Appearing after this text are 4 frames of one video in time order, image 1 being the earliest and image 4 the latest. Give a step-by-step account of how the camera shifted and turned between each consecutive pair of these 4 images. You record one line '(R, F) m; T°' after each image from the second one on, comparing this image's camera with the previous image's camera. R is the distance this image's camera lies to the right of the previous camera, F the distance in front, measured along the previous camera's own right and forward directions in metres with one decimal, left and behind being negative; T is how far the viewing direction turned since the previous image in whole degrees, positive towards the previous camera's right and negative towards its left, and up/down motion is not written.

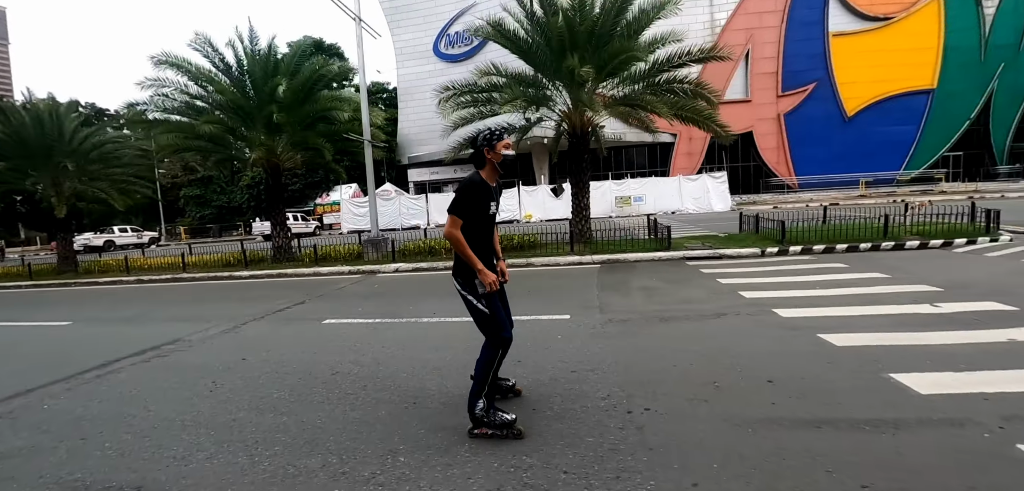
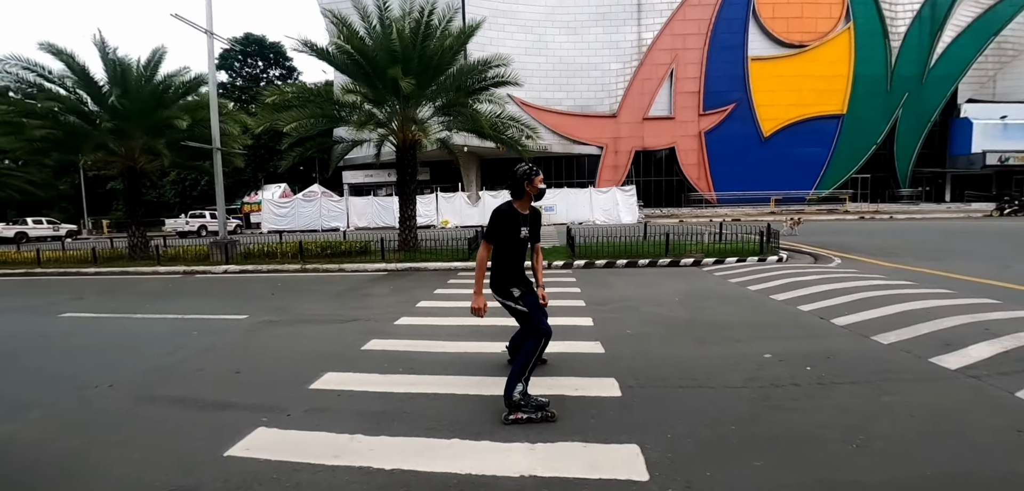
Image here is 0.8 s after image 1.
(+4.5, -0.9) m; +1°
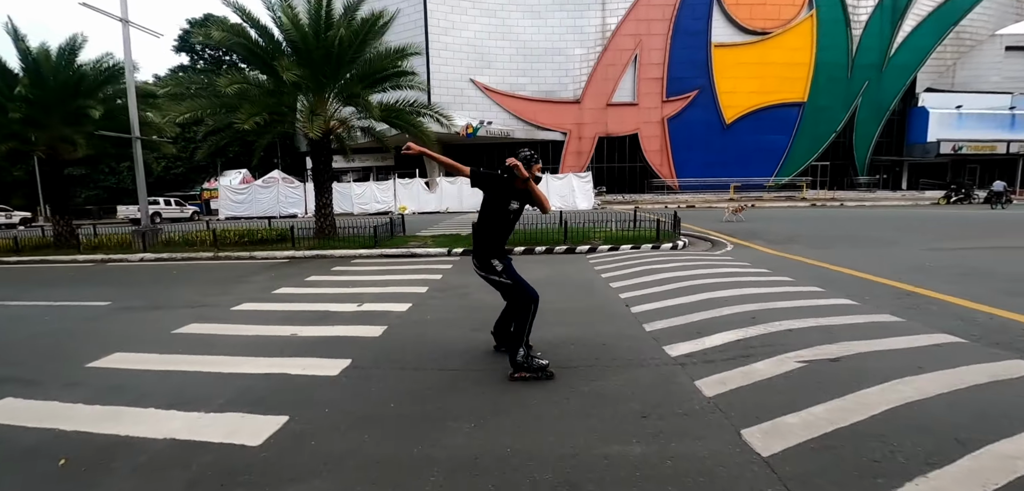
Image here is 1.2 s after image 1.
(+2.4, -0.3) m; 0°
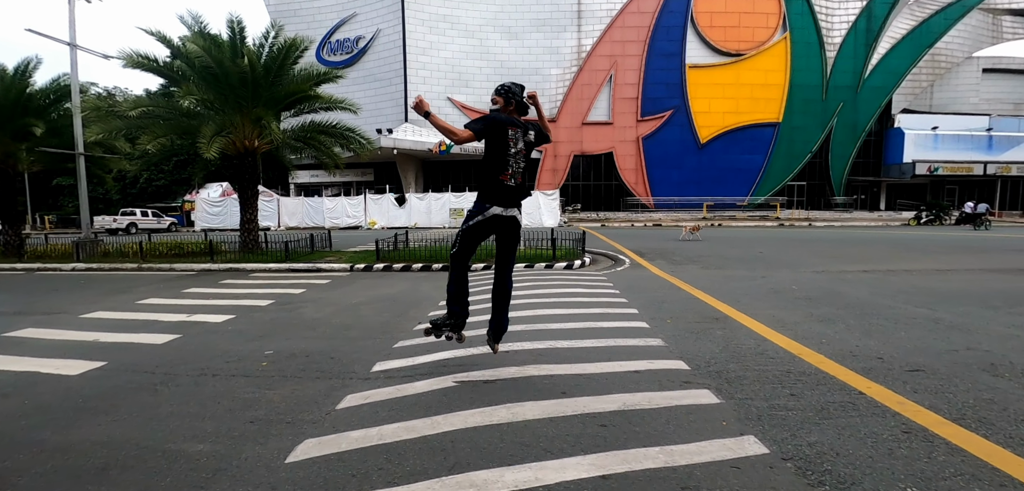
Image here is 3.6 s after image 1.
(+3.2, -0.4) m; -2°
